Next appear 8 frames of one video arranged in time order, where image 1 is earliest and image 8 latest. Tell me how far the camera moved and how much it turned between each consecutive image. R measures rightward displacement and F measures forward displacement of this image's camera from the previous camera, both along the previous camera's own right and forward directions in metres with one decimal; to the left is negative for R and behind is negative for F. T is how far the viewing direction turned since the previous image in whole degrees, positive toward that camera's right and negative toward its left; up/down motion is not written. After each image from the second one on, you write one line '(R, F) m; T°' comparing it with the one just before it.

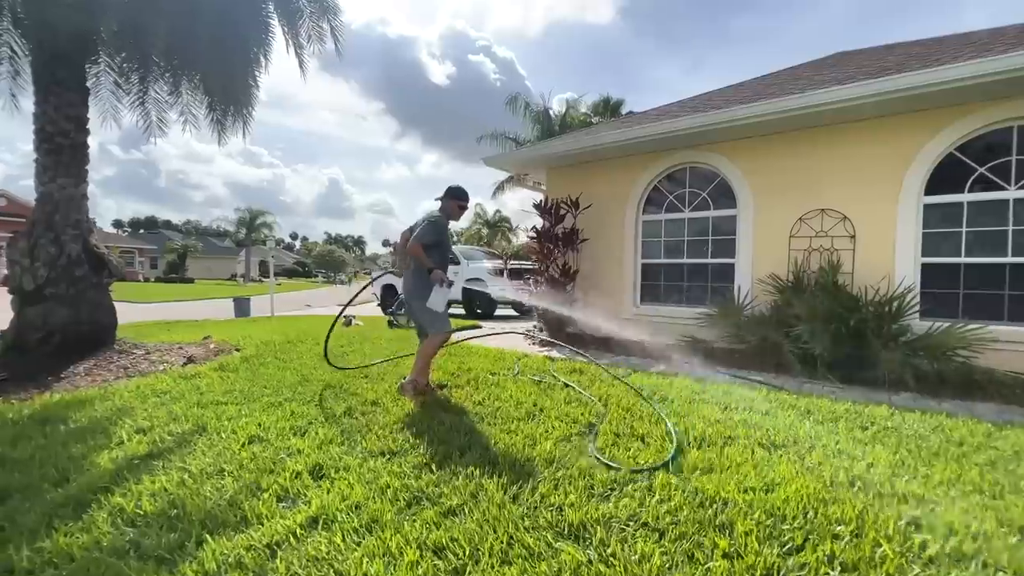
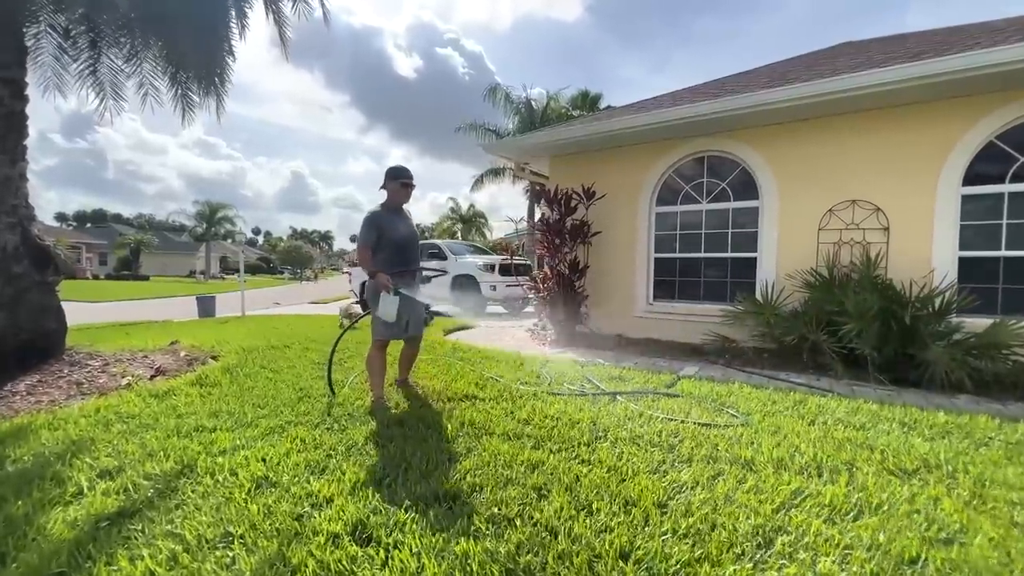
(-0.5, +0.6) m; +4°
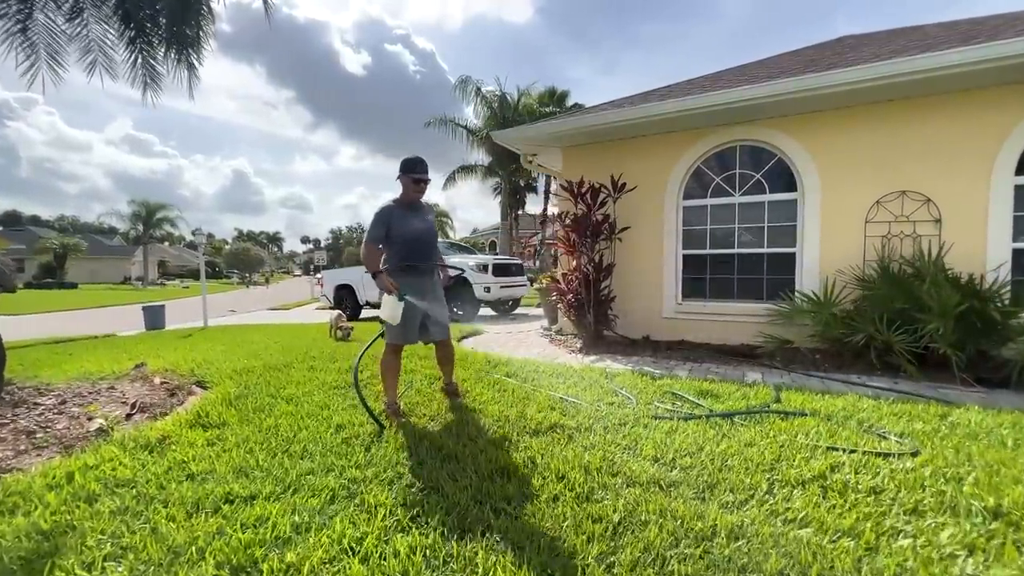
(-0.9, +0.7) m; +5°
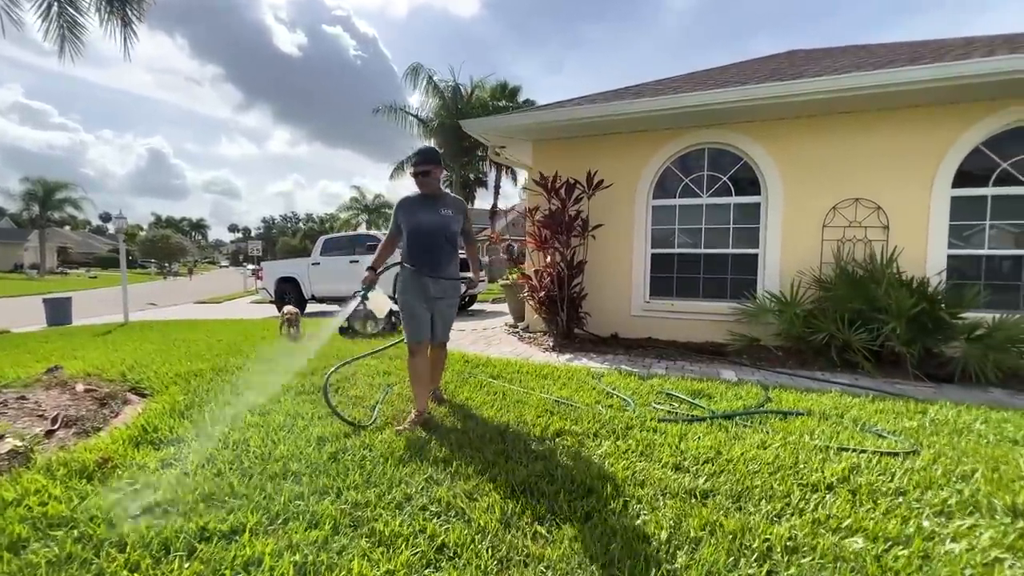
(-0.4, +0.2) m; +7°
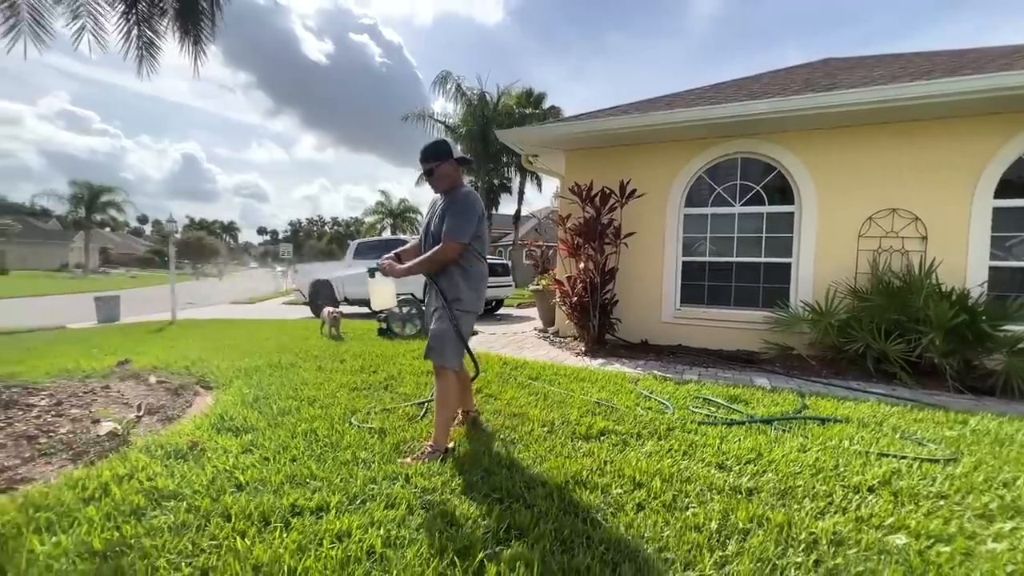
(-0.2, -0.2) m; -3°
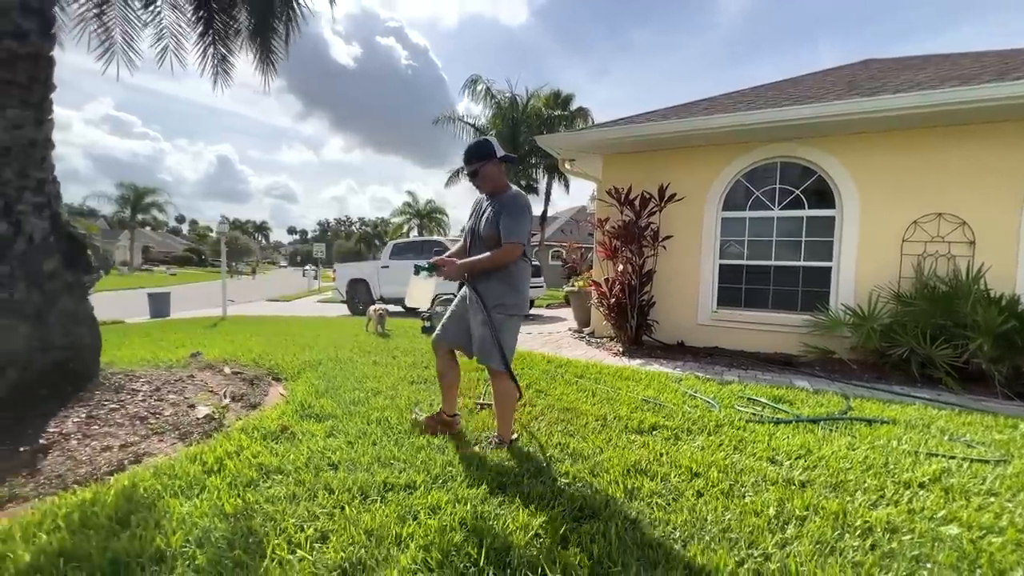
(-0.2, -0.2) m; -3°
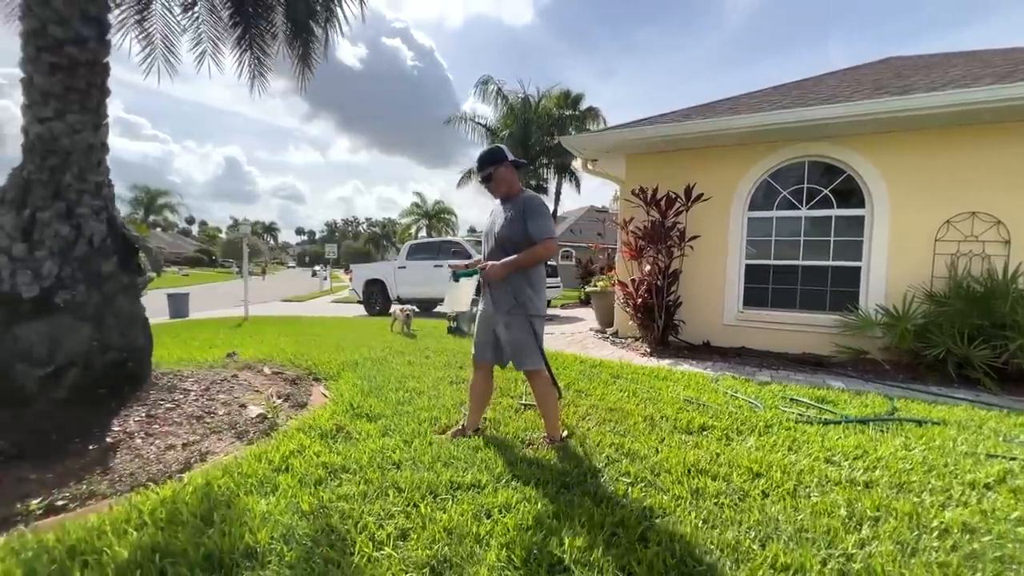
(-0.3, 0.0) m; -1°
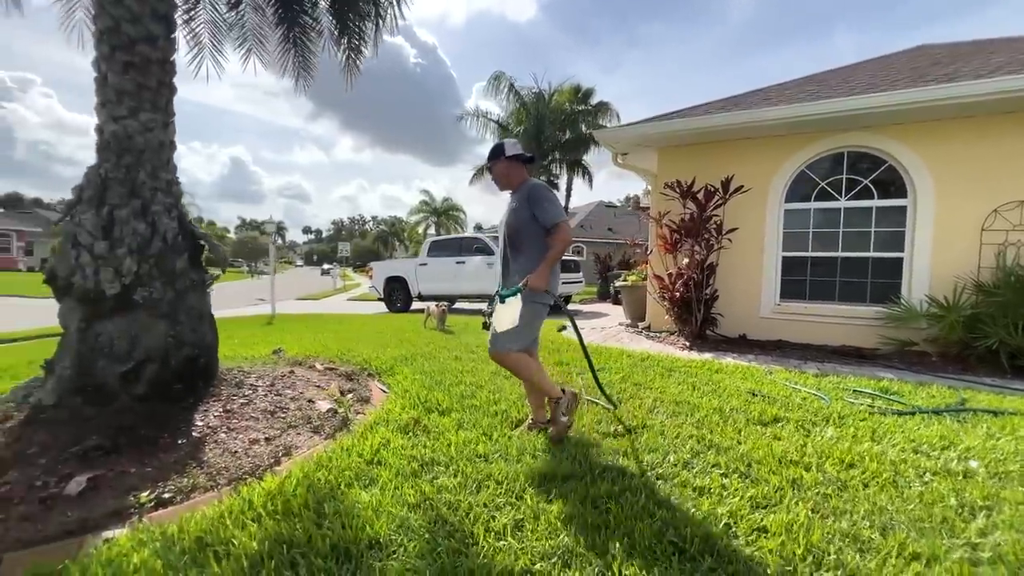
(-0.4, 0.0) m; -1°
